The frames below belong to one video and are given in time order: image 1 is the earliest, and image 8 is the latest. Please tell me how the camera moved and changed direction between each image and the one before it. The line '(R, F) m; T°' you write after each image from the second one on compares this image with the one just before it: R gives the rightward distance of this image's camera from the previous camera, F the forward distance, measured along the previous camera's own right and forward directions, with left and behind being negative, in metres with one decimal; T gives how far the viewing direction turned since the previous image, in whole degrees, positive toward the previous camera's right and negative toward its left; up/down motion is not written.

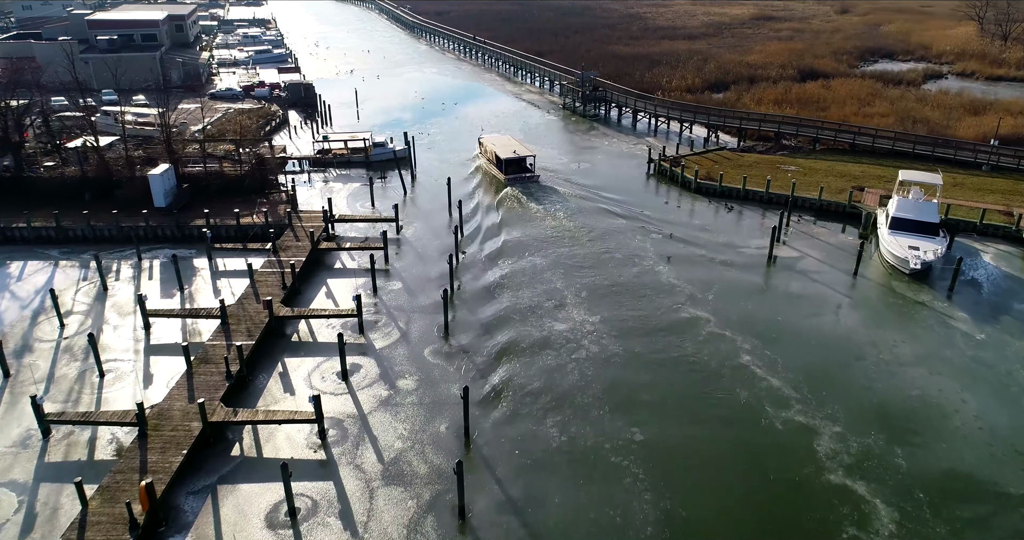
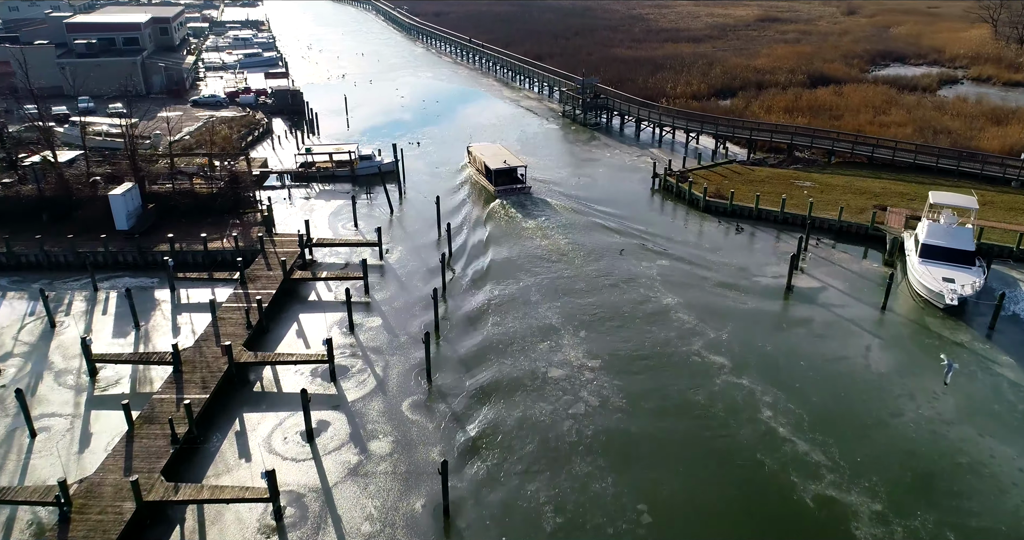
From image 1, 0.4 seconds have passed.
(+0.3, +2.4) m; 0°
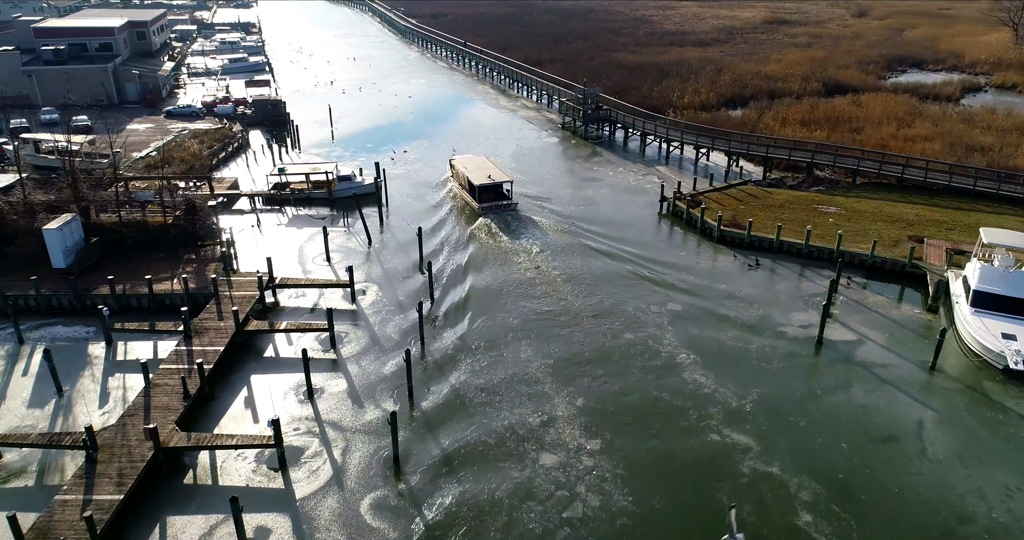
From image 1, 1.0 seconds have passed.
(+0.4, +3.2) m; 0°
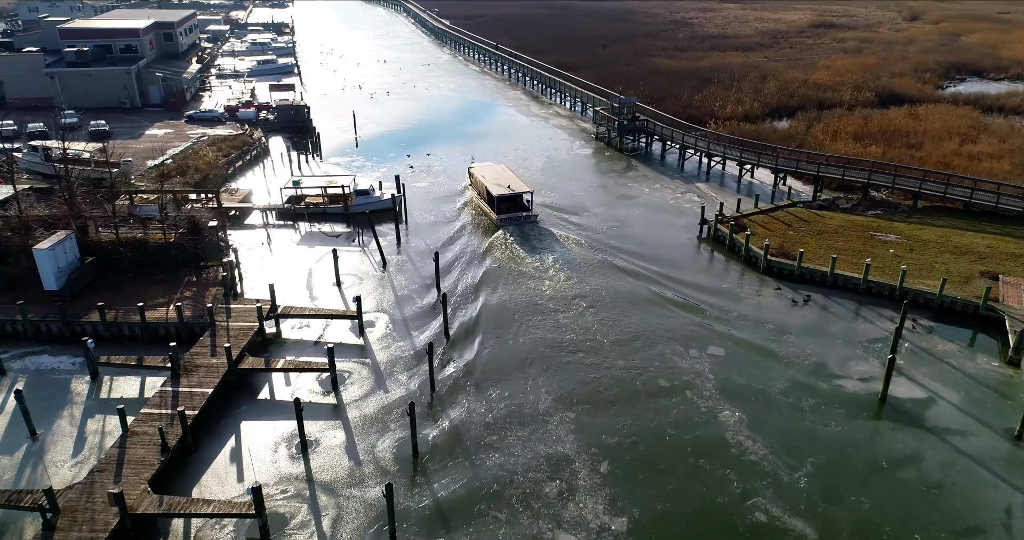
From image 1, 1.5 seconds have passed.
(+0.2, +2.2) m; -3°
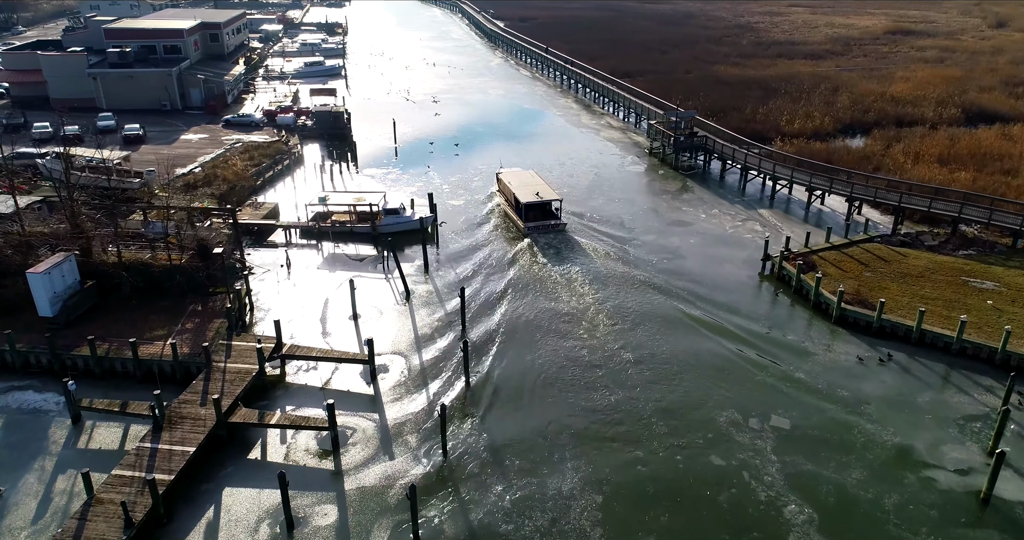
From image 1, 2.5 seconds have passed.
(+0.4, +2.6) m; -4°
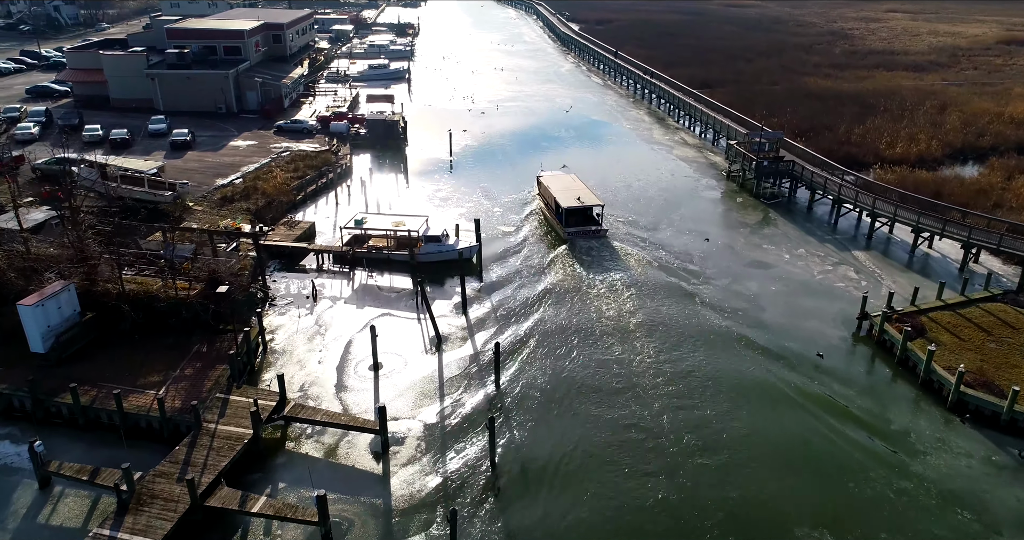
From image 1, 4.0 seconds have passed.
(+0.5, +3.1) m; -5°
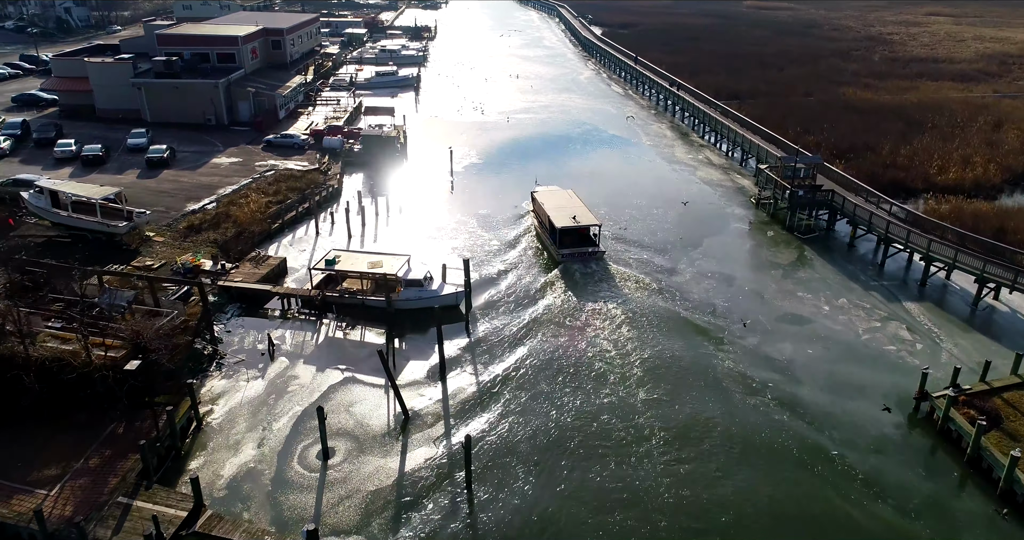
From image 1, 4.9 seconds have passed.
(+1.0, +3.5) m; -2°
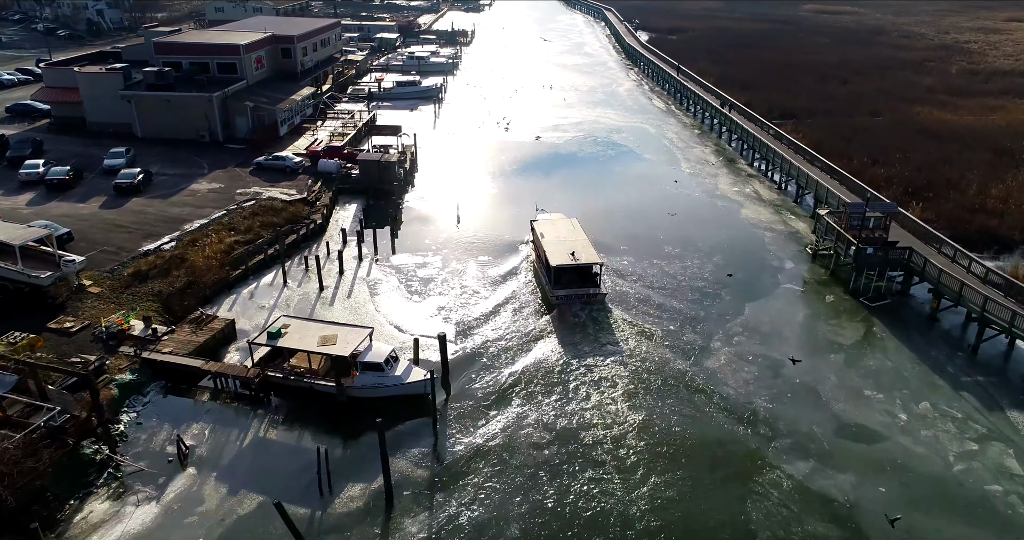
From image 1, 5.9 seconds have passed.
(+1.5, +4.7) m; -4°
